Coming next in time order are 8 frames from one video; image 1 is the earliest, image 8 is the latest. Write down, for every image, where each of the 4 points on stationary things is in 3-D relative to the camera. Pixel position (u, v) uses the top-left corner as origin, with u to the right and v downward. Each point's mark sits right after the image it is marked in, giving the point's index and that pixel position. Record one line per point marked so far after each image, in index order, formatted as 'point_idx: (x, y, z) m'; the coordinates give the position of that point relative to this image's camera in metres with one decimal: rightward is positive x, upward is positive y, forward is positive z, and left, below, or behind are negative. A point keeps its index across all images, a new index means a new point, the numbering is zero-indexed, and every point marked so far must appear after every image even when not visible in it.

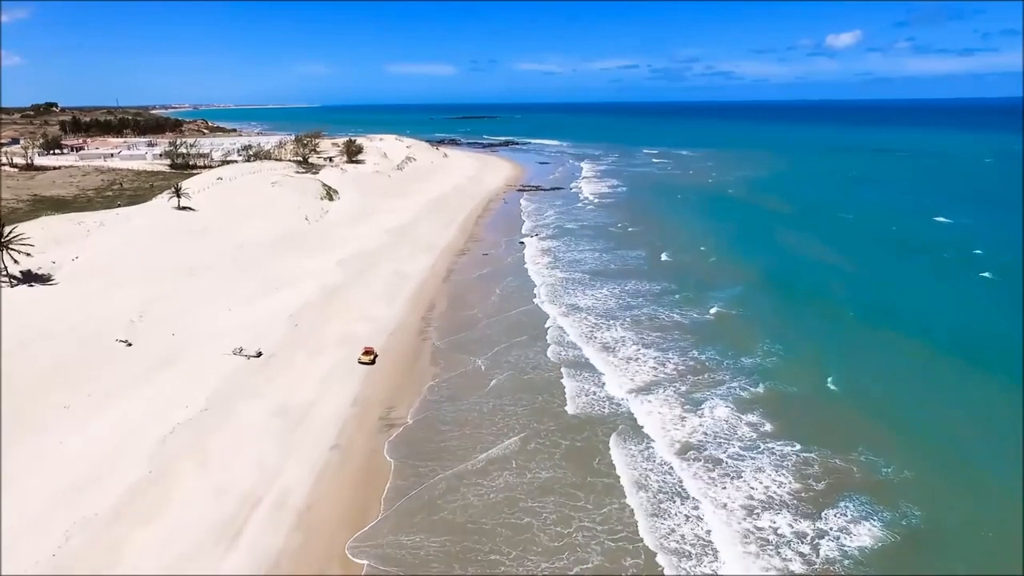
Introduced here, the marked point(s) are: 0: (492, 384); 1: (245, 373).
0: (-0.5, -2.8, +17.8) m
1: (-7.4, -2.4, +17.0) m
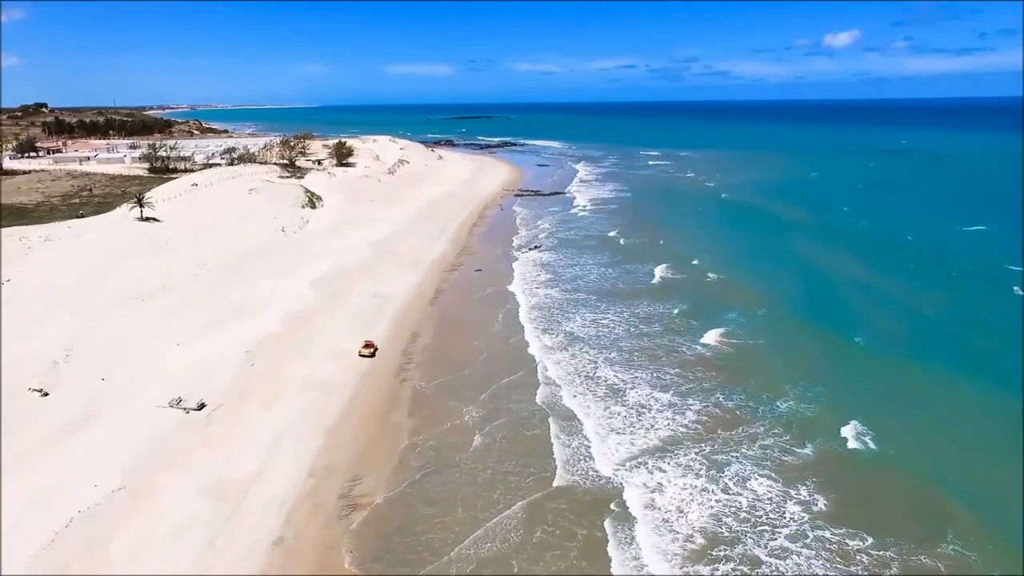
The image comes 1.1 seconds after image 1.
0: (-0.7, -3.7, +14.8) m
1: (-7.6, -3.3, +13.9) m
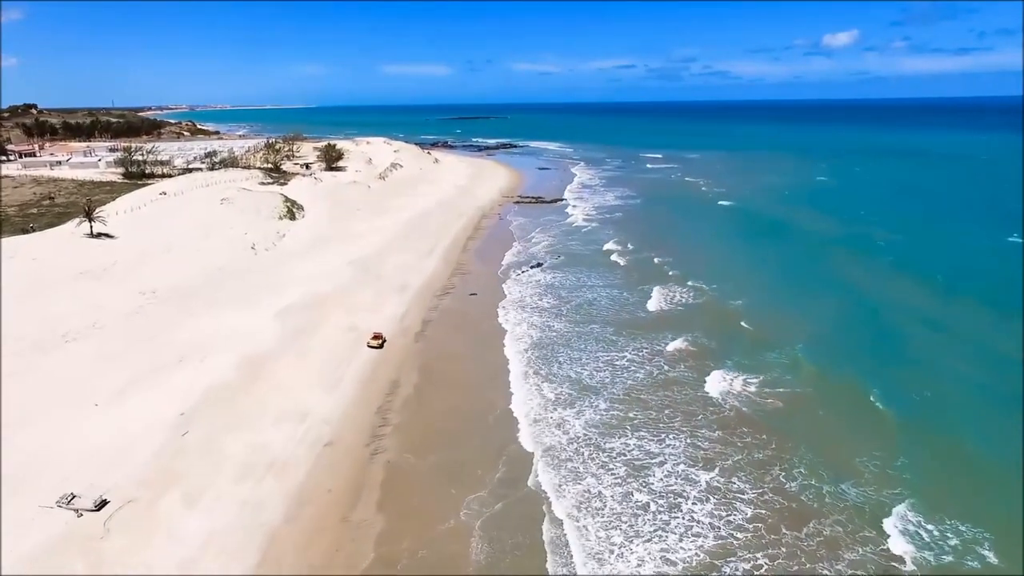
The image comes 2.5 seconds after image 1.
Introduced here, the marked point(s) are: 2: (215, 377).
0: (-0.7, -4.8, +11.1) m
1: (-7.6, -4.4, +10.3) m
2: (-8.0, -2.4, +16.6) m
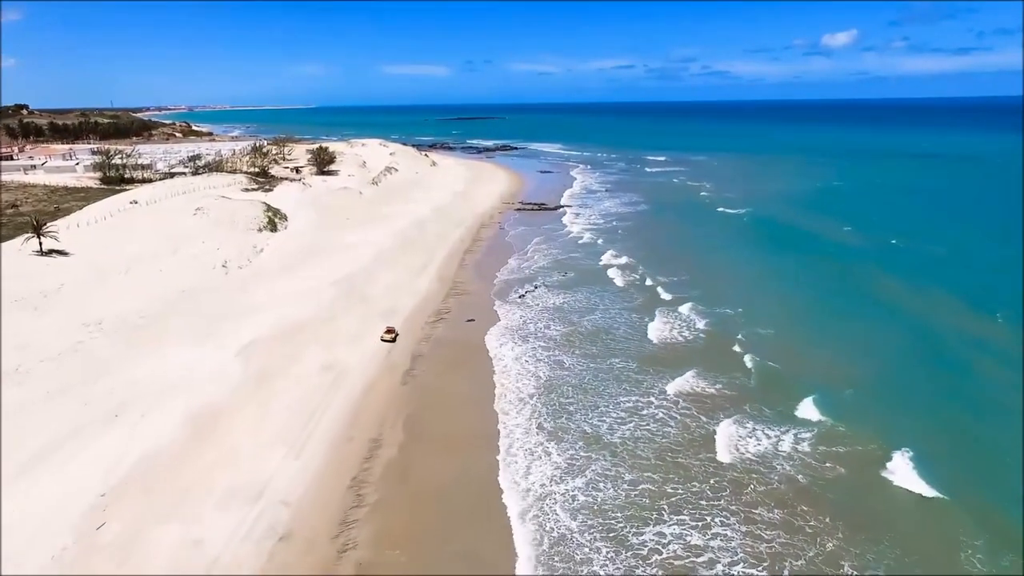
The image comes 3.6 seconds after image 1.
0: (-0.6, -5.7, +8.1) m
1: (-7.5, -5.4, +7.3) m
2: (-7.9, -3.3, +13.6) m
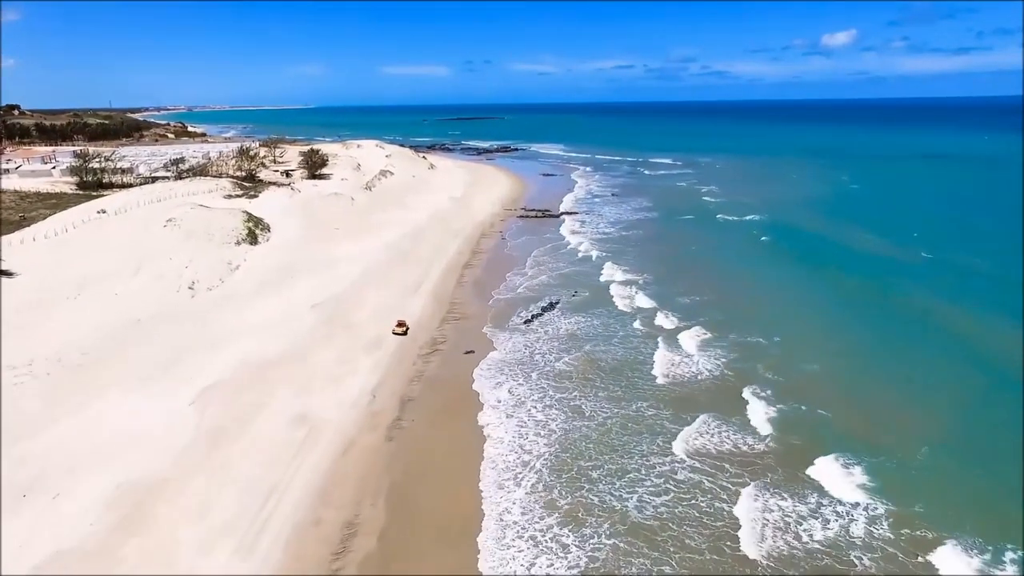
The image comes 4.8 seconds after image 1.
0: (-0.4, -6.6, +5.2) m
1: (-7.3, -6.3, +4.4) m
2: (-7.7, -4.2, +10.7) m
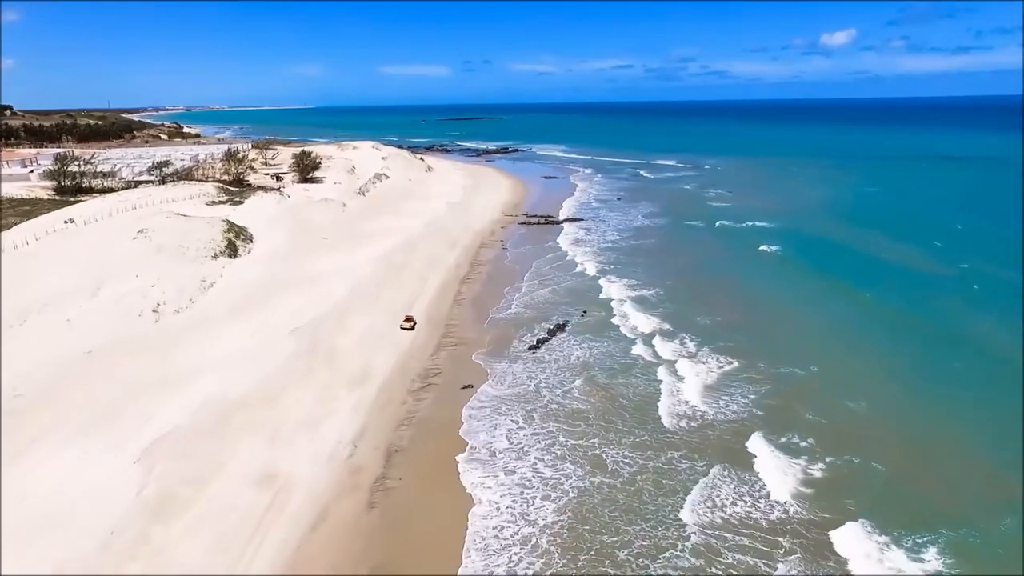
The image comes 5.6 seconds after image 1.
0: (-0.3, -7.4, +2.8) m
1: (-7.2, -7.0, +2.0) m
2: (-7.6, -5.0, +8.3) m
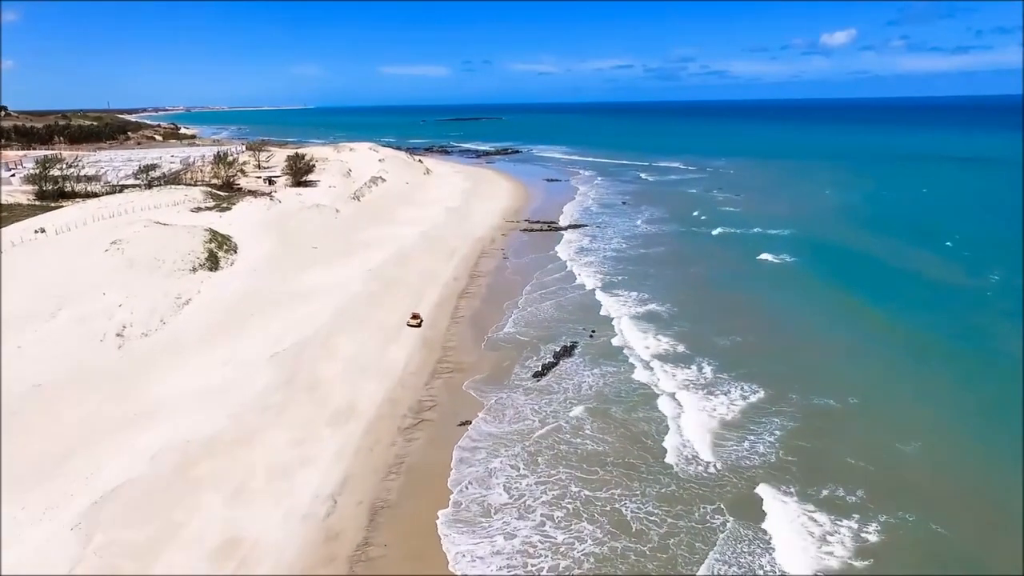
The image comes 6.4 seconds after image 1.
0: (-0.2, -8.0, +0.9) m
1: (-7.1, -7.6, +0.1) m
2: (-7.5, -5.6, +6.4) m
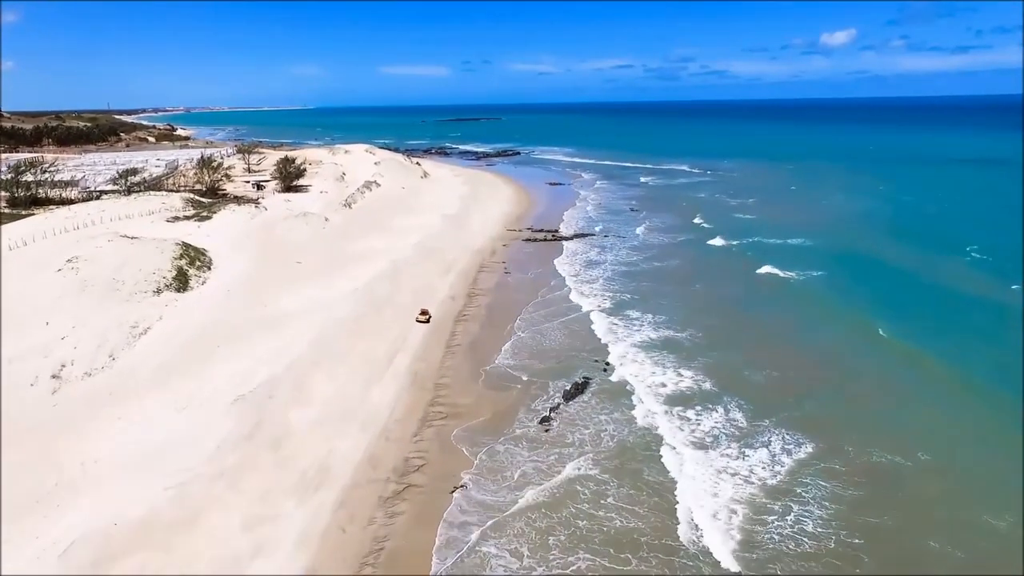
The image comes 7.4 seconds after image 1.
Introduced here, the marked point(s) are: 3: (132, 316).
0: (-0.1, -8.8, -1.7) m
1: (-7.0, -8.5, -2.6) m
2: (-7.5, -6.4, +3.8) m
3: (-12.1, -0.9, +19.7) m
